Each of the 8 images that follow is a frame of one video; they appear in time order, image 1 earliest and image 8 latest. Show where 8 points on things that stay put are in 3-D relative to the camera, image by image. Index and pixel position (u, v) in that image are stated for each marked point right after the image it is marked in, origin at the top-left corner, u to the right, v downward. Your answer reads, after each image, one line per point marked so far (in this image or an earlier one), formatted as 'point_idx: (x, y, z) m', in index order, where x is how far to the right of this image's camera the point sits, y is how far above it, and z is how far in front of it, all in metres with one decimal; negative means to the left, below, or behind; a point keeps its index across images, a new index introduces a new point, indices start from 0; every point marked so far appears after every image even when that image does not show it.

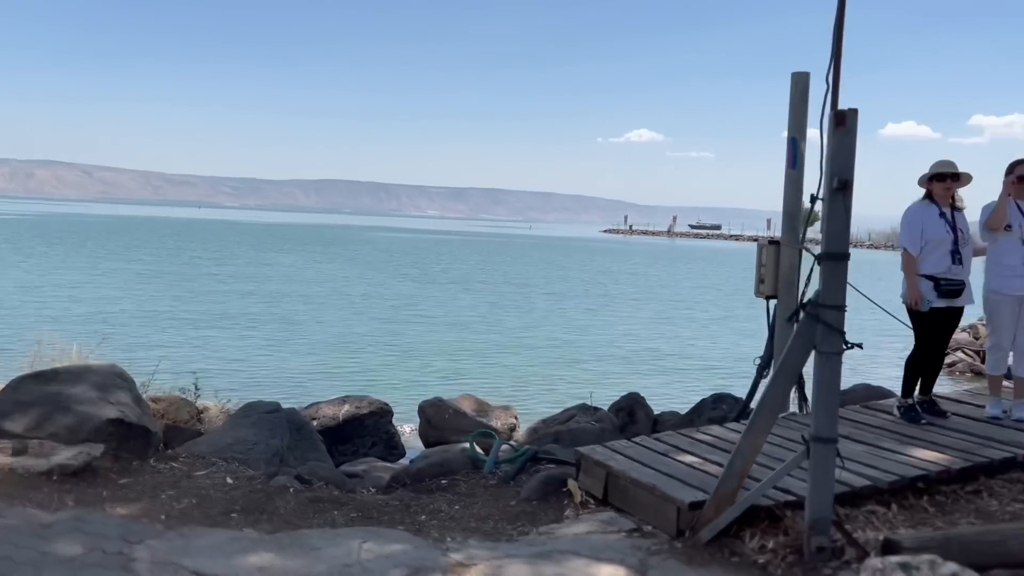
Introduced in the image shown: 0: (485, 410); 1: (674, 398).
0: (-0.9, -1.7, +12.3) m
1: (+2.7, -2.0, +18.2) m
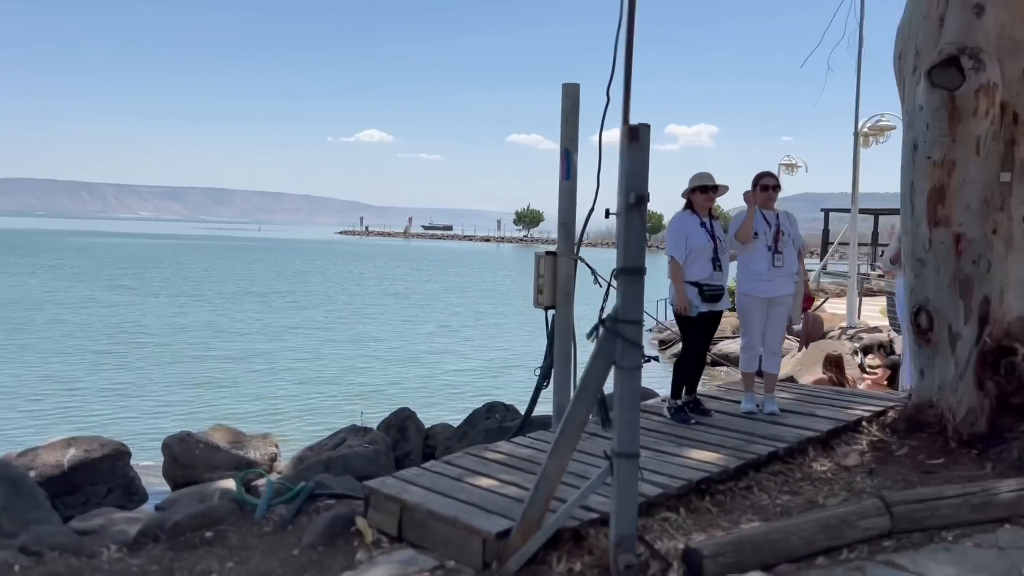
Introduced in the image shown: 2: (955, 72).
0: (-3.5, -2.0, +11.1) m
1: (-1.2, -2.2, +17.6) m
2: (+3.9, +1.9, +7.6) m
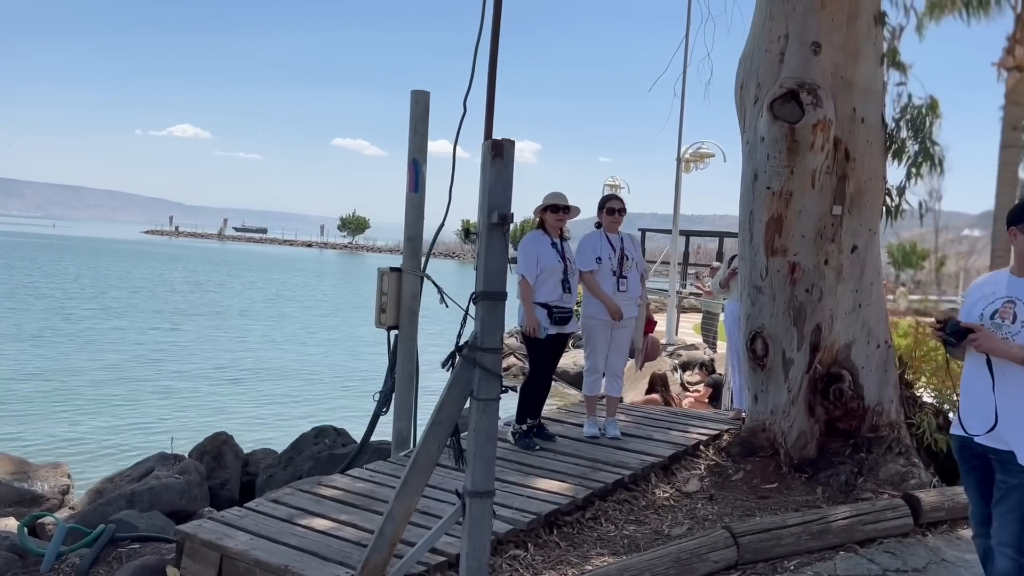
0: (-5.5, -2.1, +9.7) m
1: (-4.6, -2.4, +16.5) m
2: (+2.6, +1.7, +7.8) m
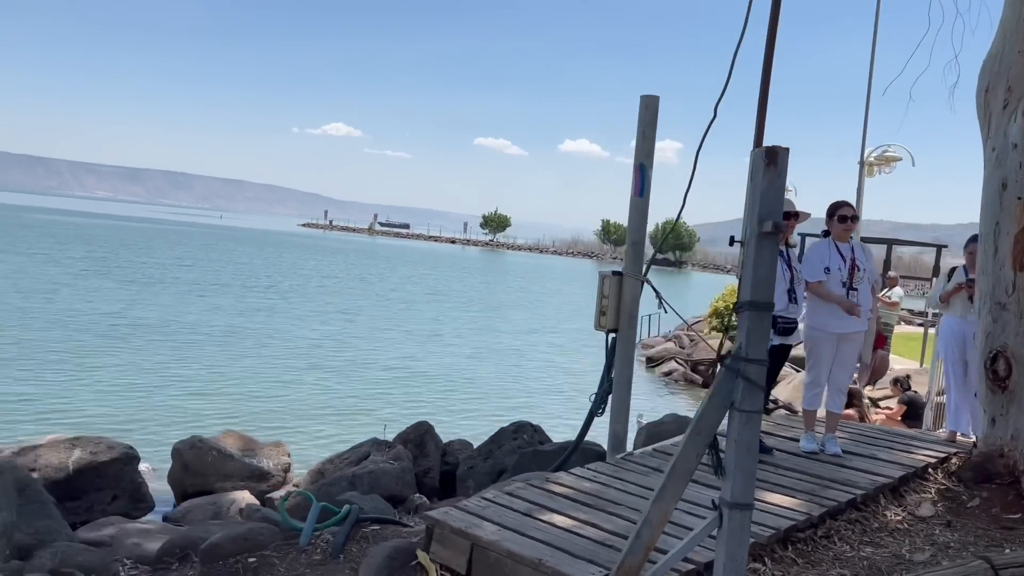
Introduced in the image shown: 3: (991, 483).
0: (-3.2, -2.0, +10.5) m
1: (-1.2, -2.4, +17.1) m
2: (+4.7, +1.5, +7.3) m
3: (+4.4, -1.8, +7.8) m
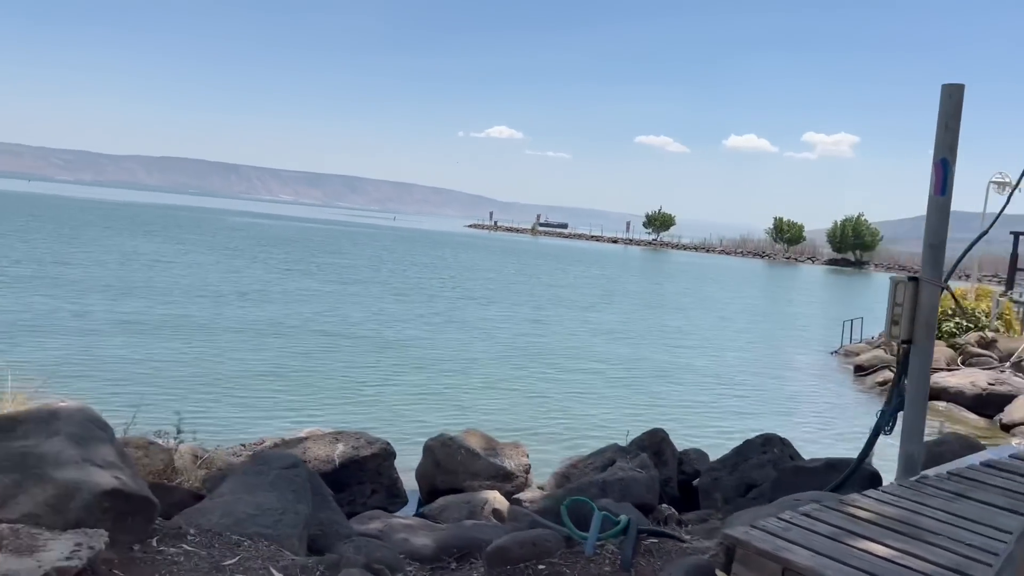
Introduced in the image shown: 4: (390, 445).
0: (-0.2, -2.0, +10.6) m
1: (+3.0, -2.4, +16.7) m
2: (+6.9, +1.4, +6.0) m
3: (+6.7, -1.9, +6.5) m
4: (-1.4, -1.8, +9.8) m
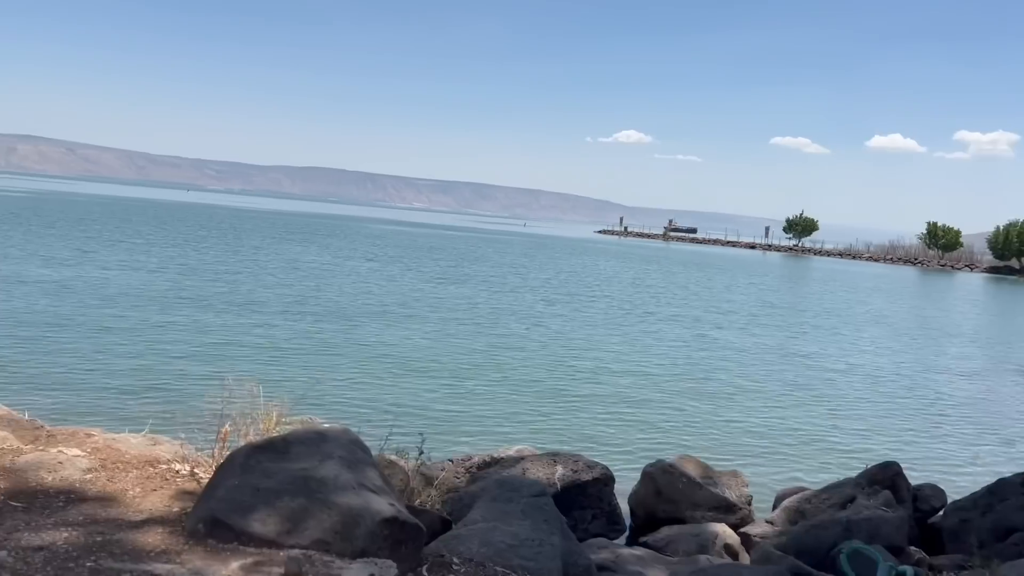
0: (+2.4, -2.2, +10.1) m
1: (+6.4, -2.7, +15.7) m
2: (+8.8, +1.2, +4.5) m
3: (+8.6, -2.1, +5.0) m
4: (+1.1, -2.0, +9.5) m
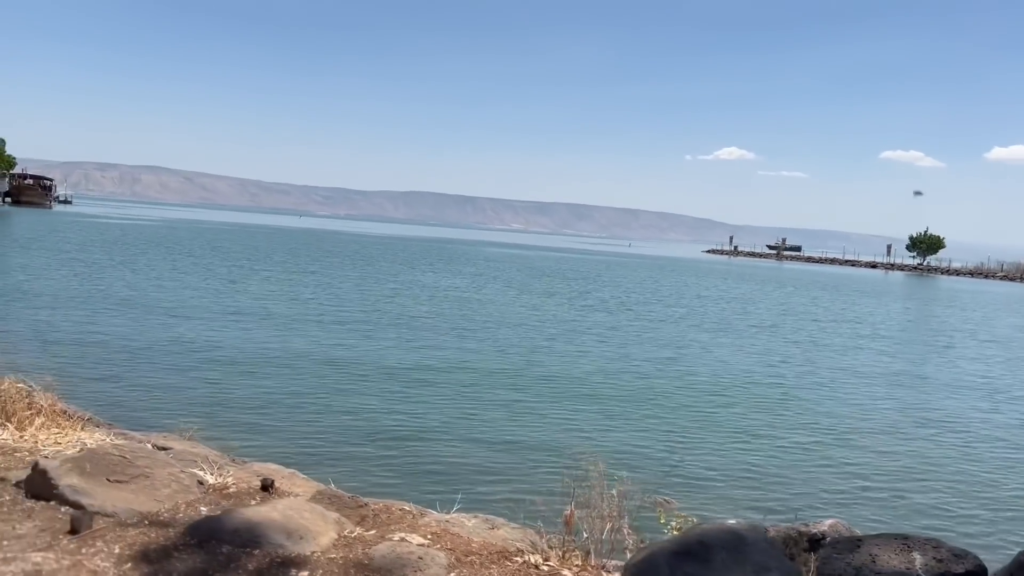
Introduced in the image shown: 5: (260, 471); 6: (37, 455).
0: (+5.7, -2.7, +8.4) m
1: (+10.4, -3.3, +13.4) m
2: (+11.3, +0.9, +2.2) m
3: (+11.3, -2.5, +2.6) m
4: (+4.3, -2.5, +8.0) m
5: (-2.3, -1.7, +7.8) m
6: (-4.3, -1.5, +7.8) m
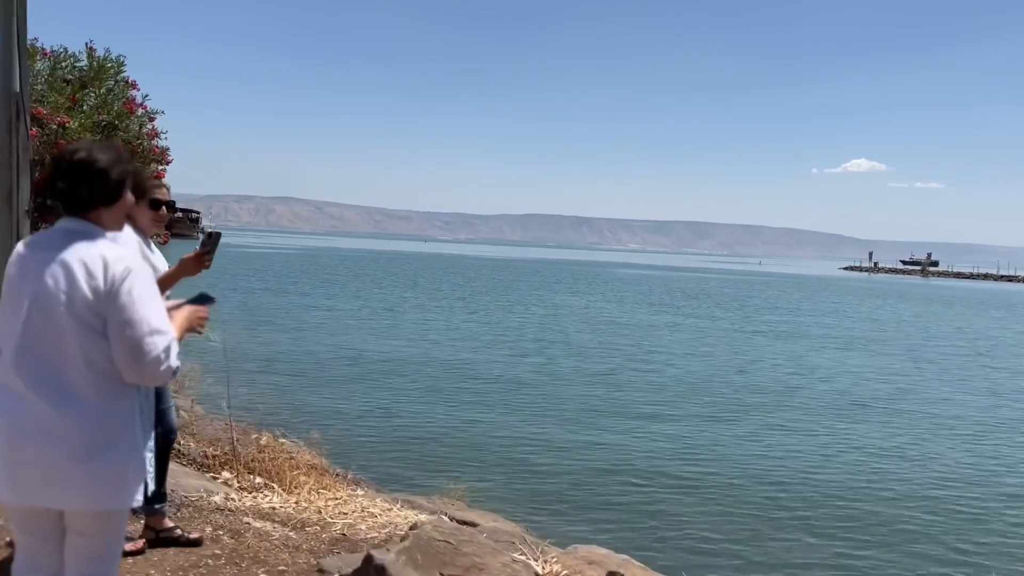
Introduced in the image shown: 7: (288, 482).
0: (+8.6, -3.0, +5.9) m
1: (+14.0, -3.6, +10.2) m
2: (+13.3, +0.8, -0.9) m
3: (+13.3, -2.5, -0.5) m
4: (+7.2, -2.8, +5.7) m
5: (+0.6, -2.1, +6.5) m
6: (-1.4, -1.9, +6.8) m
7: (-2.2, -1.9, +8.2) m
